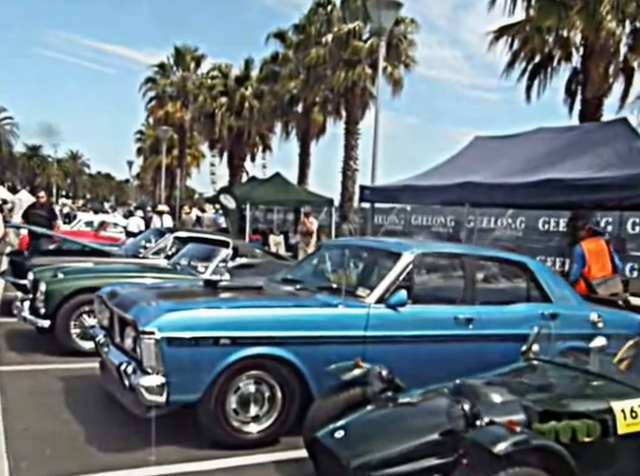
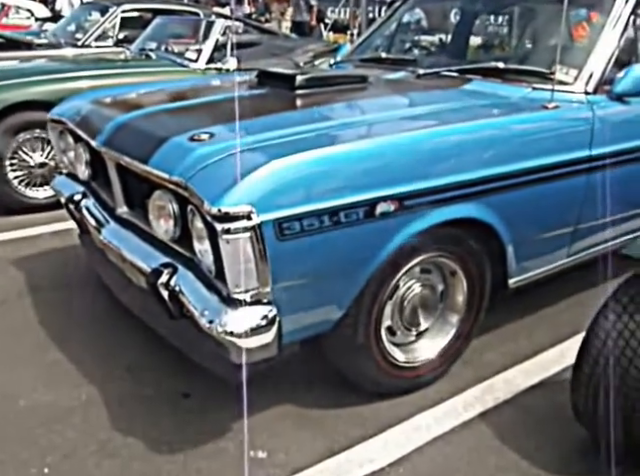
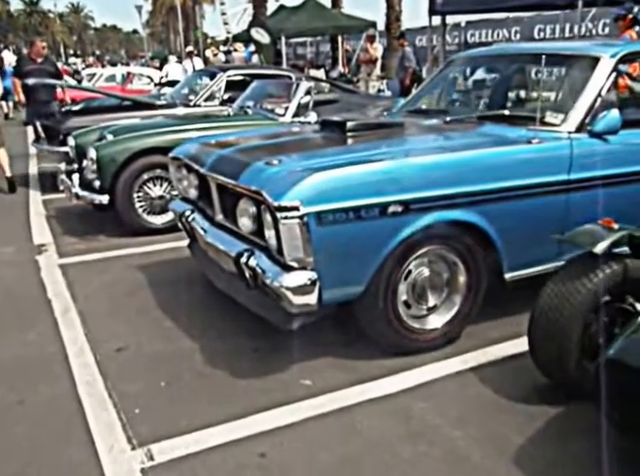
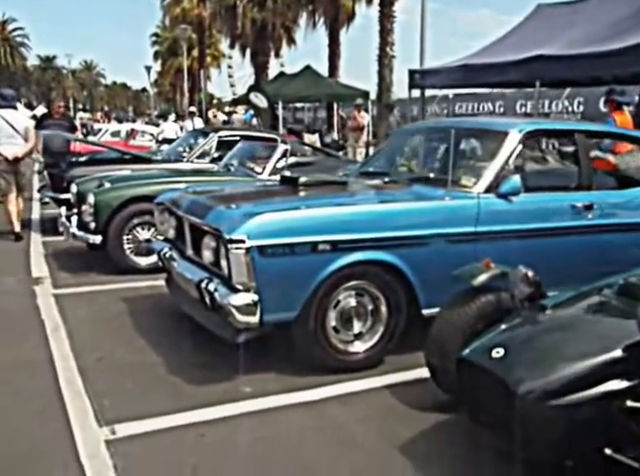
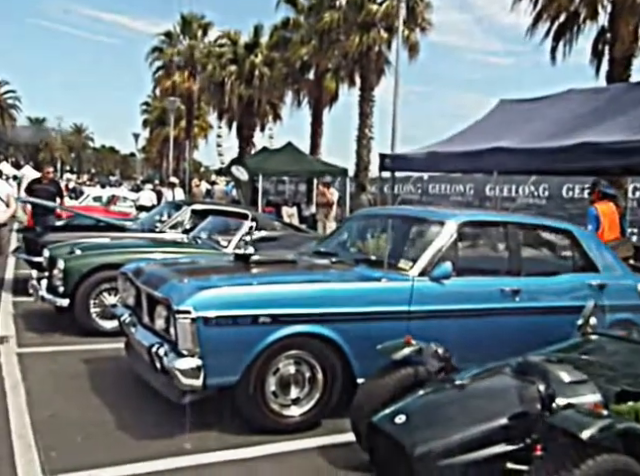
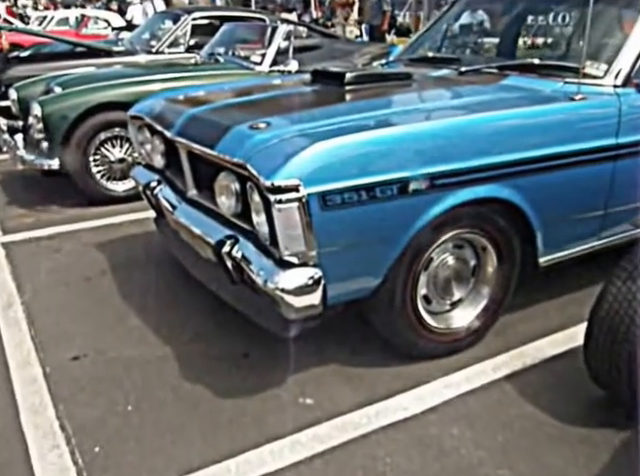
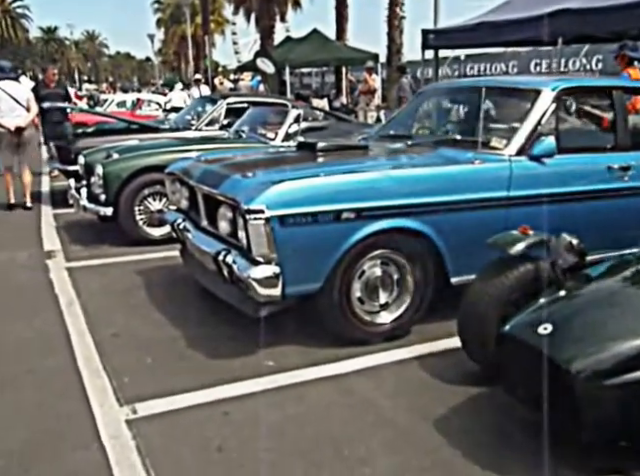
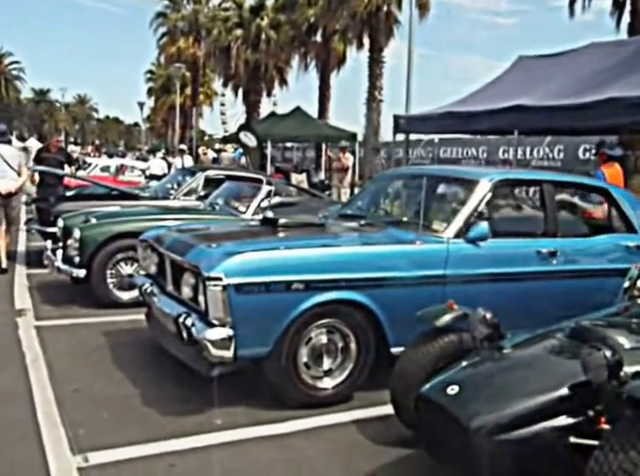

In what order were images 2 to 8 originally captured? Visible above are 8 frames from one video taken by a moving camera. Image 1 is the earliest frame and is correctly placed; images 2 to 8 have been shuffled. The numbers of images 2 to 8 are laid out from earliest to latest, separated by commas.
5, 8, 4, 7, 3, 6, 2
